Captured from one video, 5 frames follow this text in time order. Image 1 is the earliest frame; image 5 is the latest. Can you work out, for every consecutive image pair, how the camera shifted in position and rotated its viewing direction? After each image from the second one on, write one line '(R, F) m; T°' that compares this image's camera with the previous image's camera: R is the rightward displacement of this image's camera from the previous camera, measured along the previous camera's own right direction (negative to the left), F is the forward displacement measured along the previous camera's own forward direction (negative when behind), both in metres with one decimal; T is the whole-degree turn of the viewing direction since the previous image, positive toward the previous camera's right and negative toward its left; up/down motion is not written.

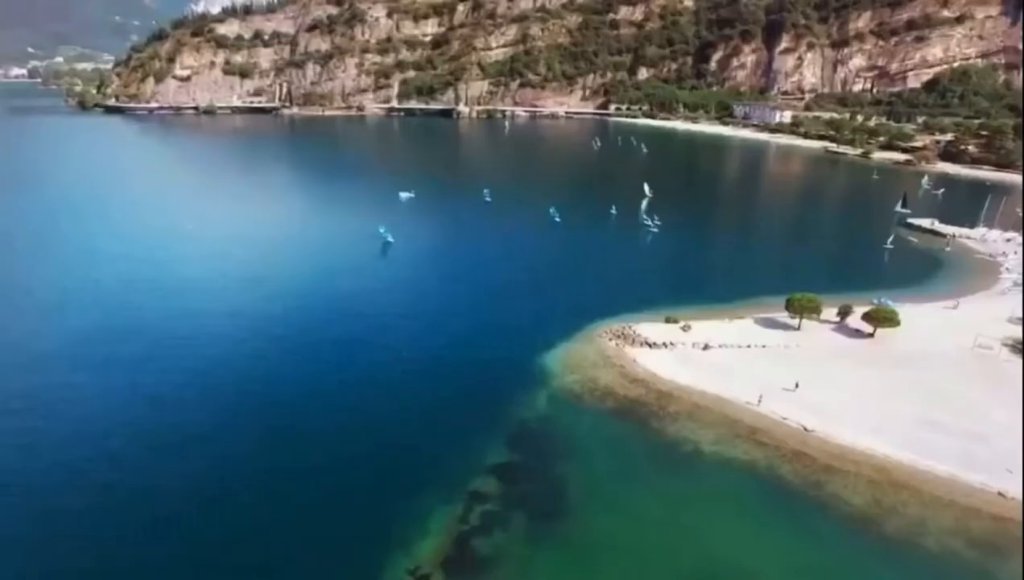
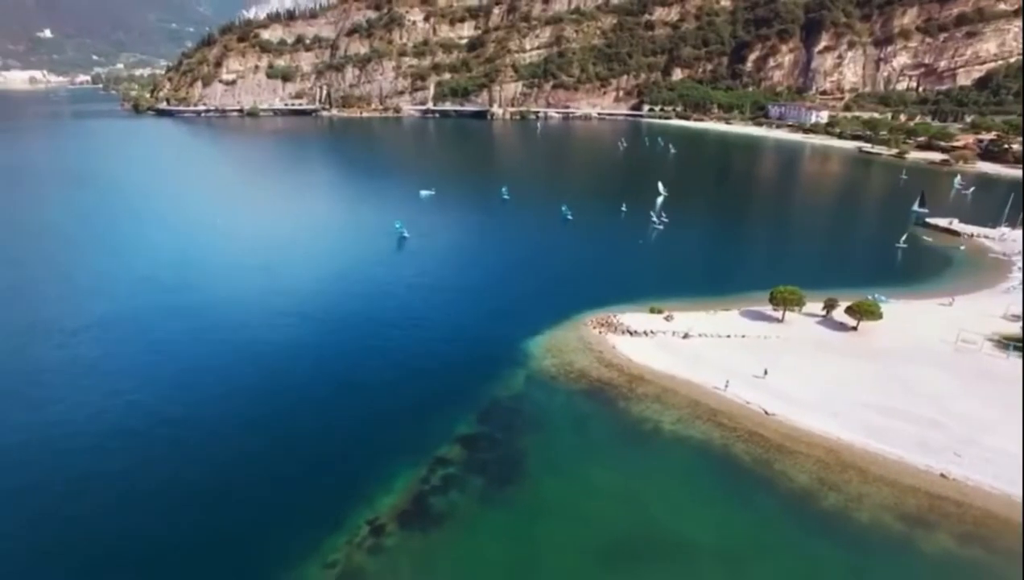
(+1.8, -1.1) m; -4°
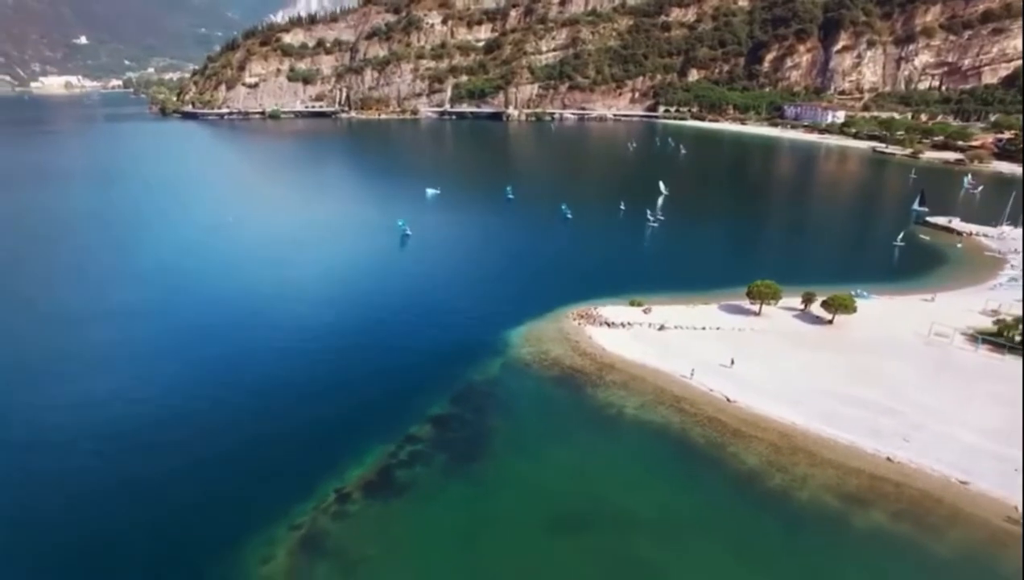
(+1.4, -0.9) m; -2°
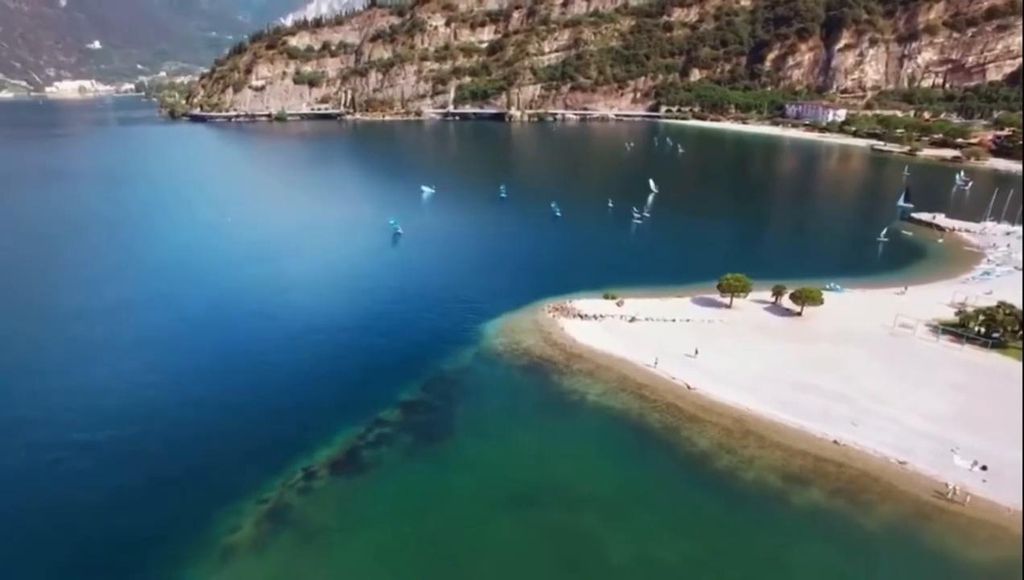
(+1.2, -0.8) m; -1°
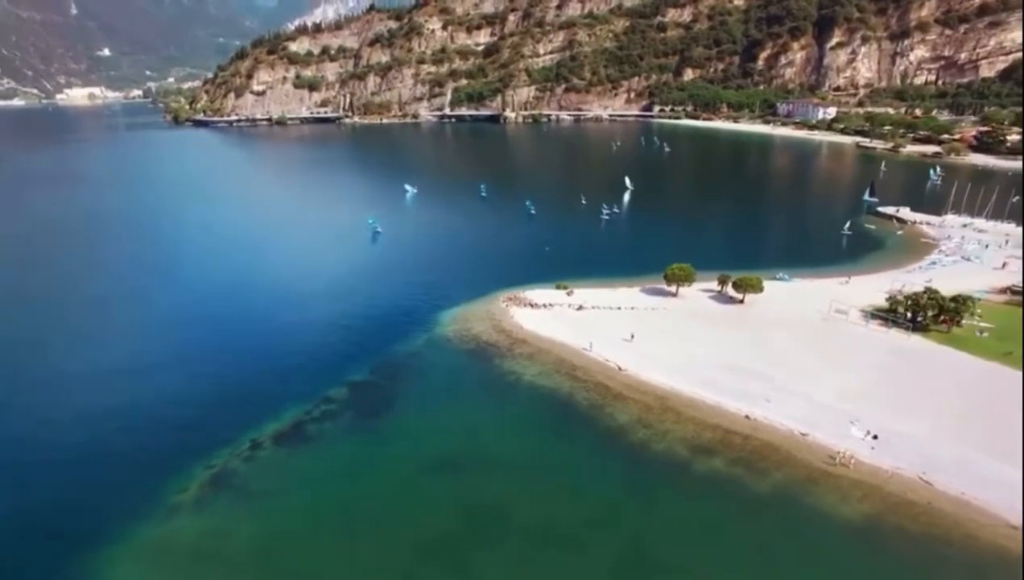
(+2.0, -1.3) m; -1°
